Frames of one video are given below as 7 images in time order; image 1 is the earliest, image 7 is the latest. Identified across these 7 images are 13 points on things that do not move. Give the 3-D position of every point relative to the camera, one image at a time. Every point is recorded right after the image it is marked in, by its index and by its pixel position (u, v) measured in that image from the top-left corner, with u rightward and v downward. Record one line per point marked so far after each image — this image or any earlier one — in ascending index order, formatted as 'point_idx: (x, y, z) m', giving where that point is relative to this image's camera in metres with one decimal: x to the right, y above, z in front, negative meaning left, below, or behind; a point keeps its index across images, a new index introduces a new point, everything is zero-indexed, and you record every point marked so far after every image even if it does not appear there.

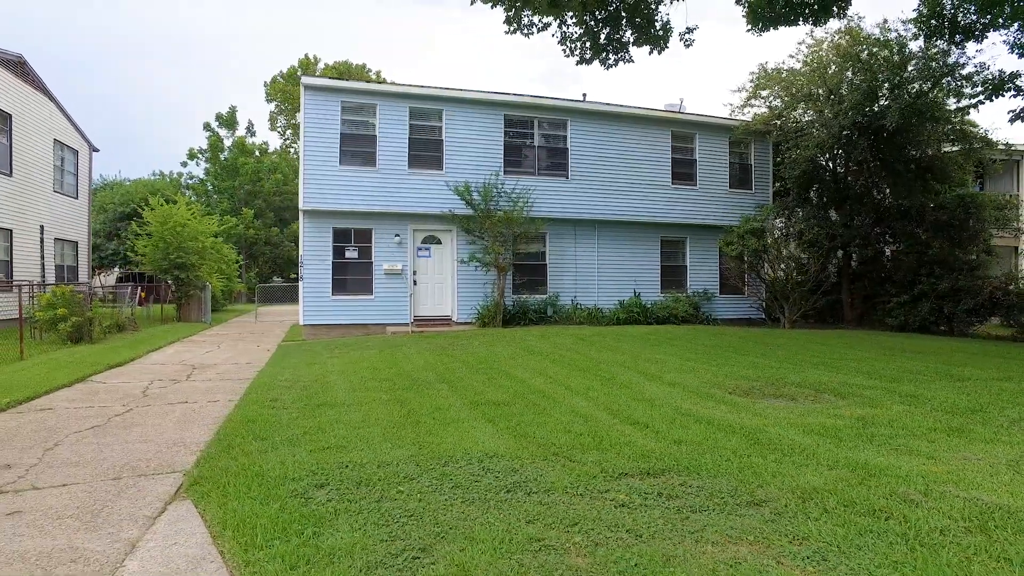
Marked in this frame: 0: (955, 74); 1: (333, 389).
0: (+9.5, +4.6, +13.4) m
1: (-1.9, -1.1, +6.6) m
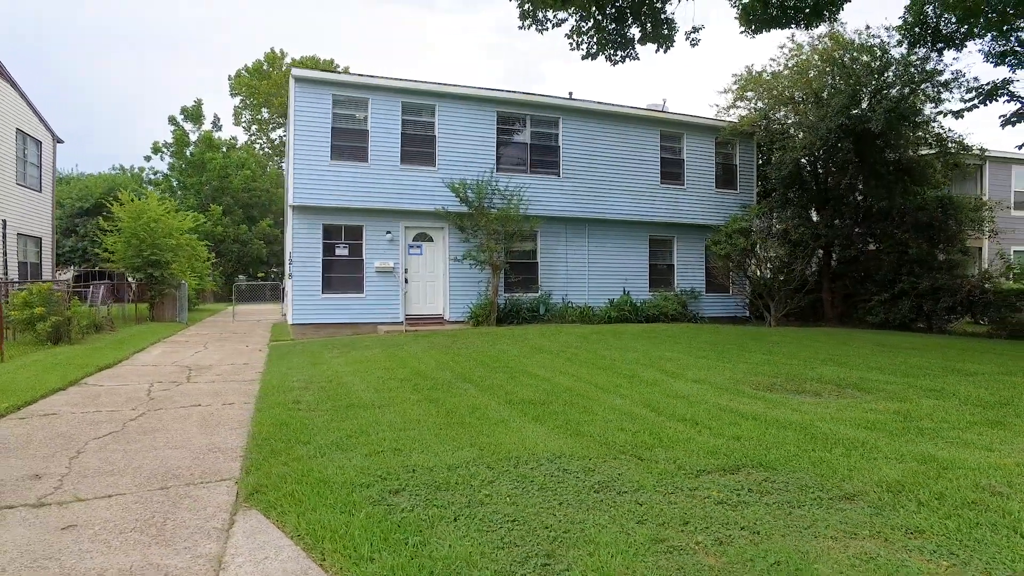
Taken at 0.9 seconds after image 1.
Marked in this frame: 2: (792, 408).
0: (+9.3, +4.6, +13.8) m
1: (-1.6, -1.0, +6.4) m
2: (+2.5, -1.1, +5.6) m
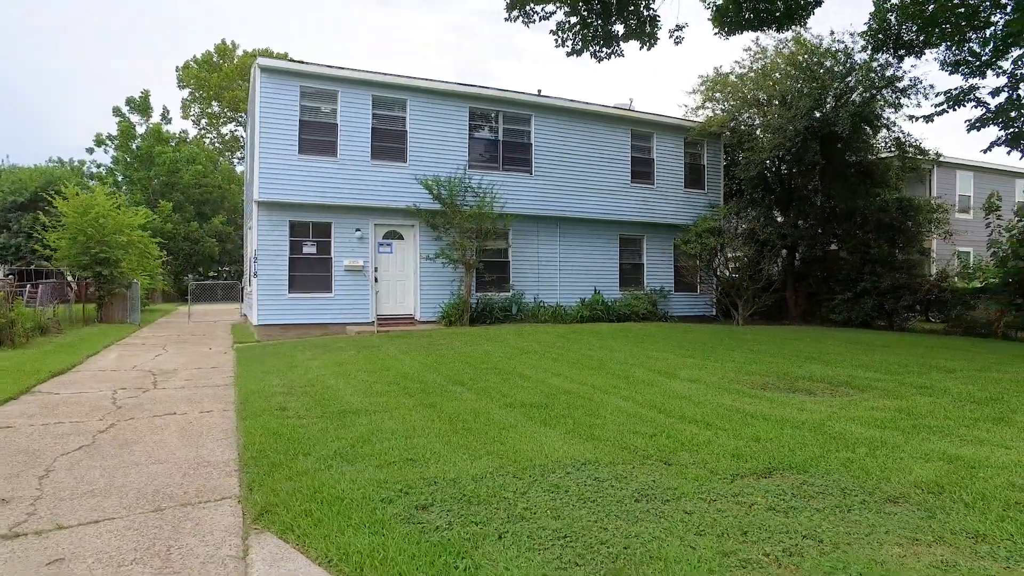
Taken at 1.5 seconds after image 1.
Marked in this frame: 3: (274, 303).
0: (+8.7, +4.6, +14.3) m
1: (-1.6, -1.0, +6.0) m
2: (+2.6, -1.1, +5.6) m
3: (-4.5, -0.3, +11.9) m
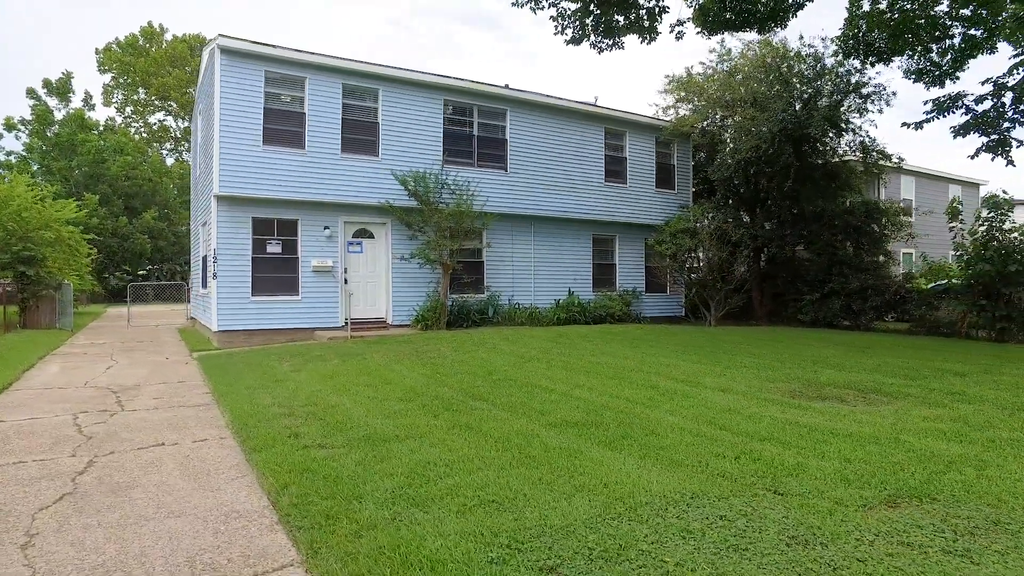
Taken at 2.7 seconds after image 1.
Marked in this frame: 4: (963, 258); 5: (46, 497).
0: (+8.1, +4.6, +14.6) m
1: (-1.3, -1.1, +5.3) m
2: (+2.9, -1.1, +5.3) m
3: (-4.8, -0.3, +10.8) m
4: (+9.4, +0.6, +13.0) m
5: (-2.6, -1.2, +3.5) m
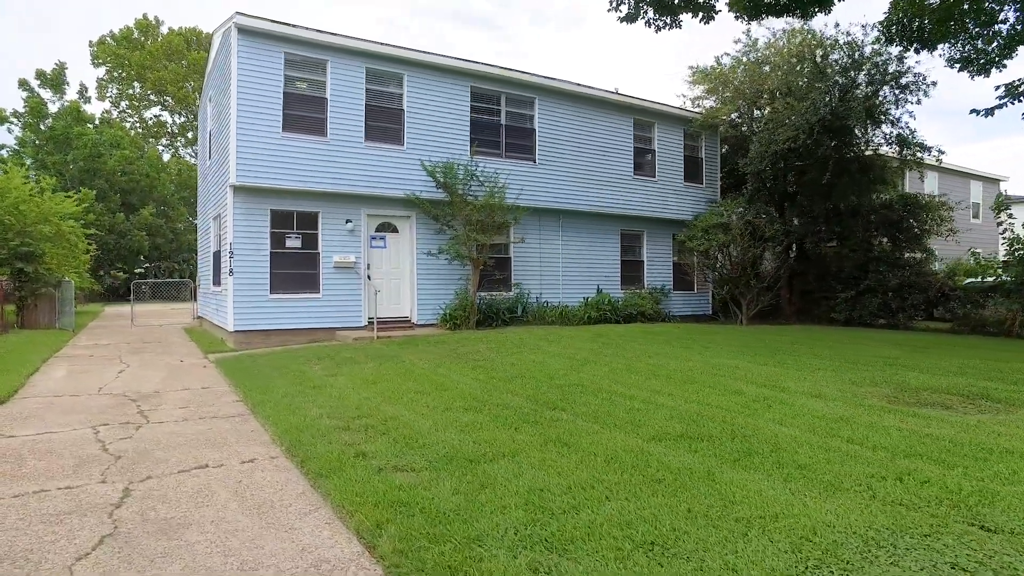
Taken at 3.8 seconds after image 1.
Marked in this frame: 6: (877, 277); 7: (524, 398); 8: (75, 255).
0: (+8.6, +4.7, +14.0) m
1: (-0.7, -1.0, +4.6) m
2: (+3.6, -1.1, +4.7) m
3: (-4.2, -0.3, +10.1) m
4: (+10.0, +0.7, +12.4) m
5: (-1.9, -1.1, +2.8) m
6: (+8.6, +0.3, +14.6) m
7: (+0.1, -1.0, +5.6) m
8: (-10.7, +0.8, +15.4) m
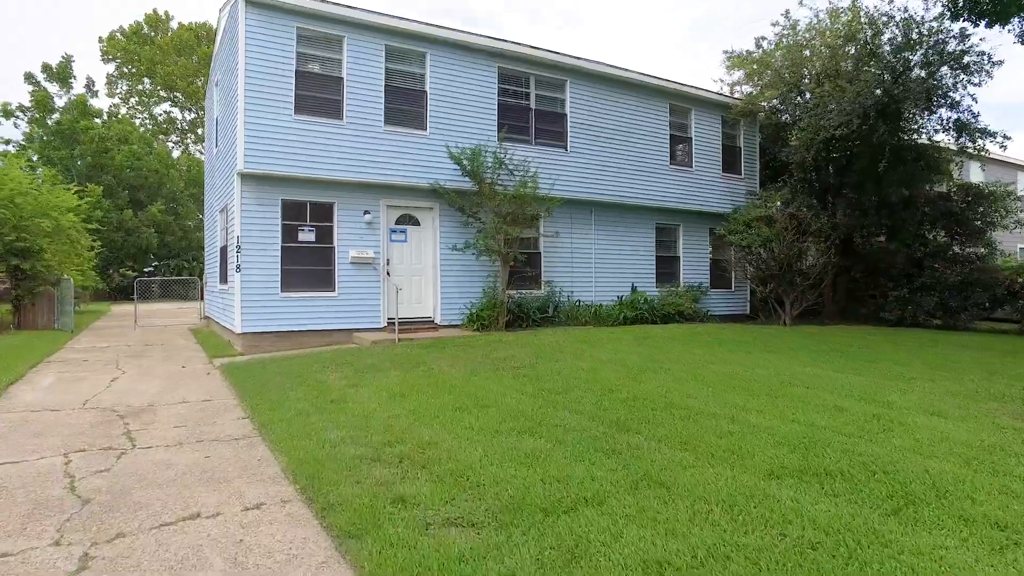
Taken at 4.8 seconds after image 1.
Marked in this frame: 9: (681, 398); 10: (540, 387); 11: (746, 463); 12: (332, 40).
0: (+9.2, +4.7, +12.9) m
1: (-0.2, -1.0, +3.7) m
2: (+4.0, -1.0, +3.7) m
3: (-3.7, -0.2, +9.2) m
4: (+10.5, +0.7, +11.3) m
5: (-1.5, -1.1, +1.9) m
6: (+9.2, +0.3, +13.5) m
7: (+0.5, -1.0, +4.6) m
8: (-10.1, +0.9, +14.6) m
9: (+1.4, -0.9, +5.2) m
10: (+0.3, -0.9, +5.7) m
11: (+1.3, -1.0, +3.6) m
12: (-2.8, +3.9, +9.7) m
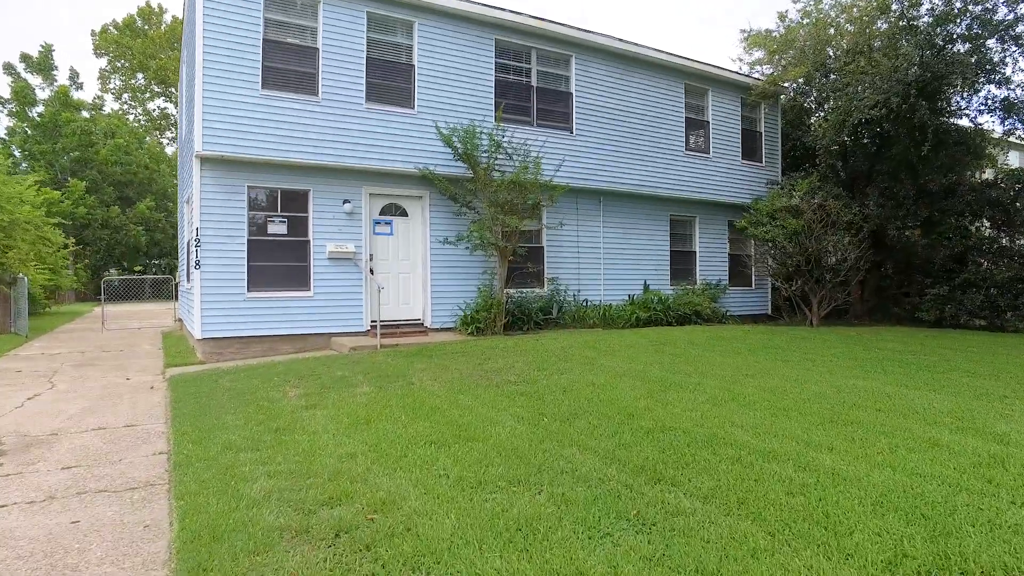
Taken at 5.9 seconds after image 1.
0: (+9.2, +4.8, +11.6) m
1: (-0.3, -1.0, +2.5) m
2: (+3.9, -1.0, +2.4) m
3: (-3.7, -0.2, +8.0) m
4: (+10.5, +0.8, +10.0) m
5: (-1.6, -1.1, +0.7) m
6: (+9.2, +0.4, +12.3) m
7: (+0.5, -0.9, +3.4) m
8: (-10.1, +0.9, +13.5) m
9: (+1.3, -0.9, +4.0) m
10: (+0.2, -0.9, +4.5) m
11: (+1.3, -1.0, +2.4) m
12: (-2.8, +3.9, +8.5) m
